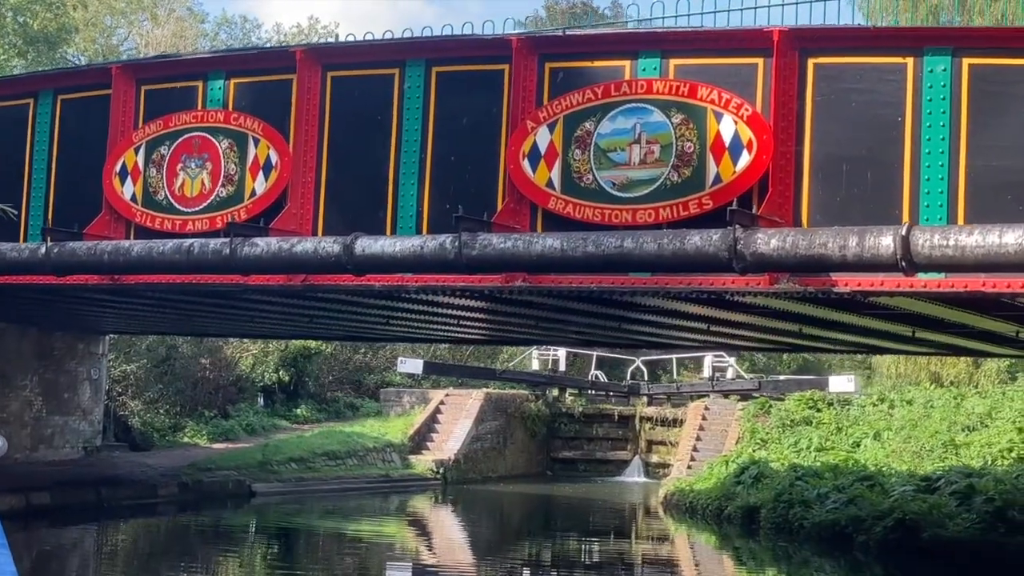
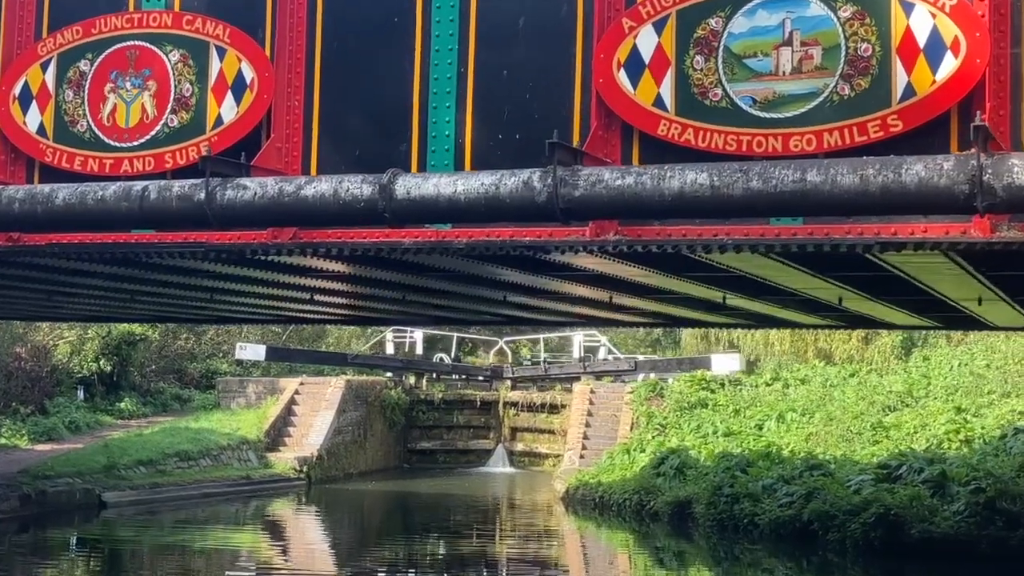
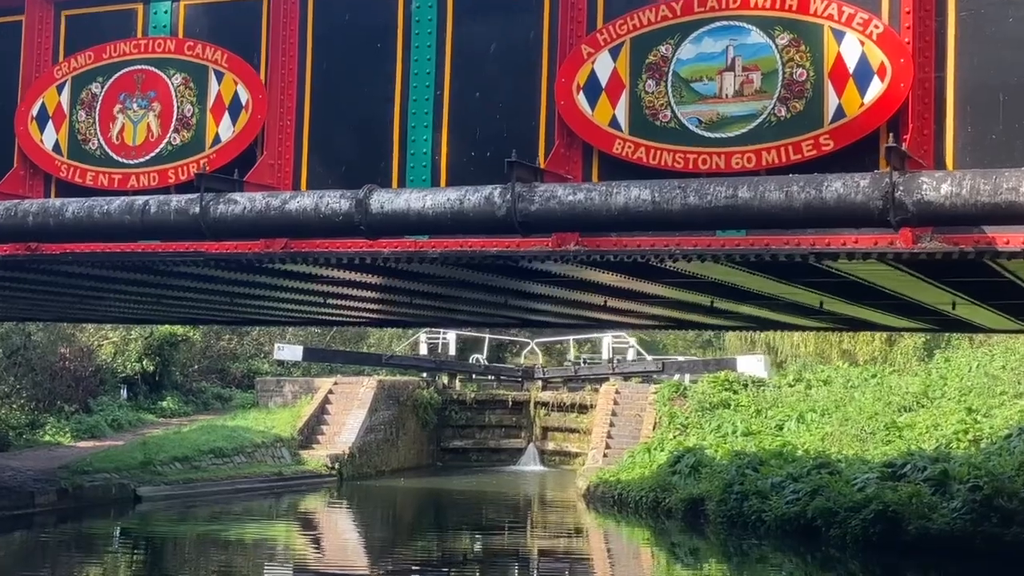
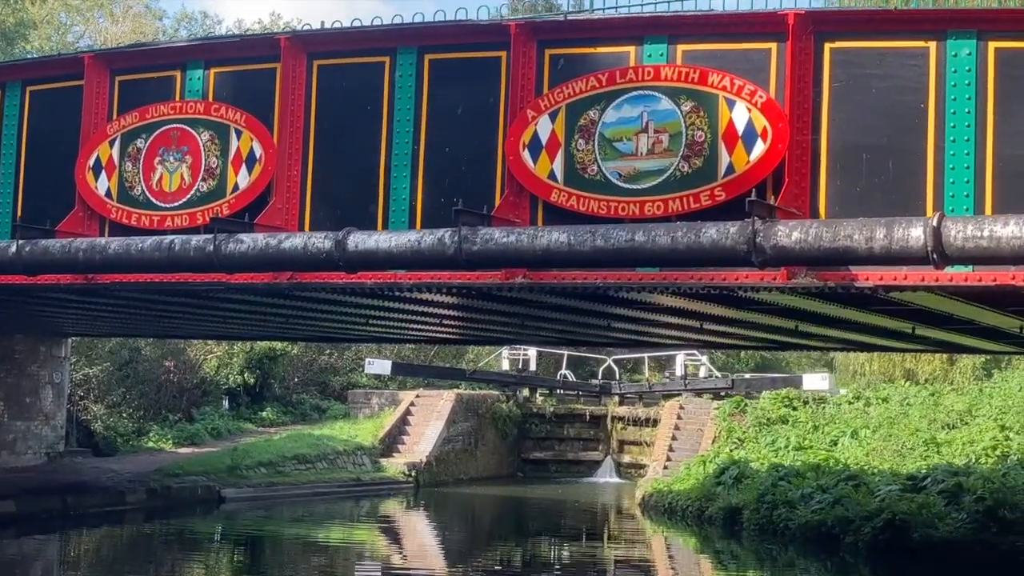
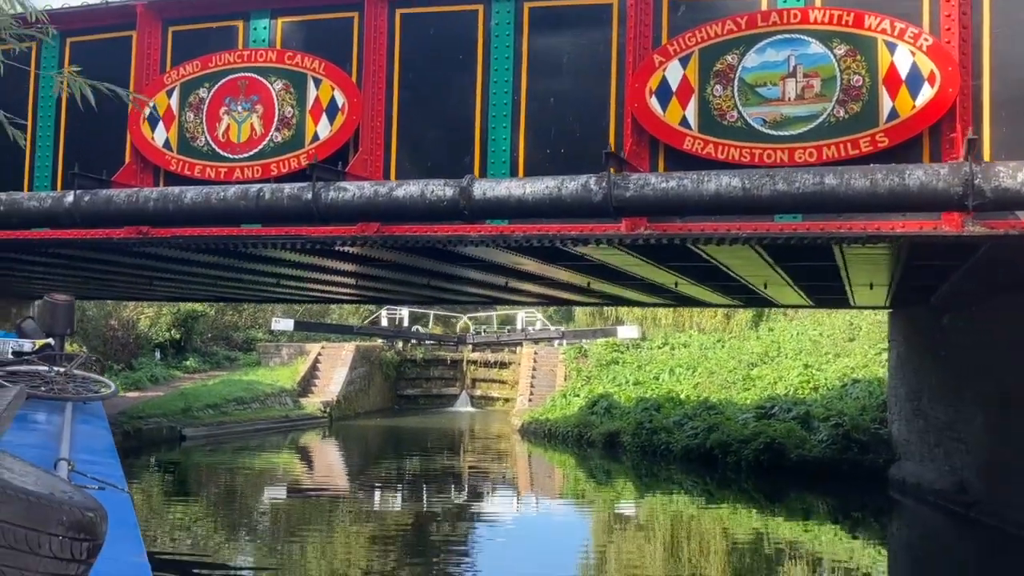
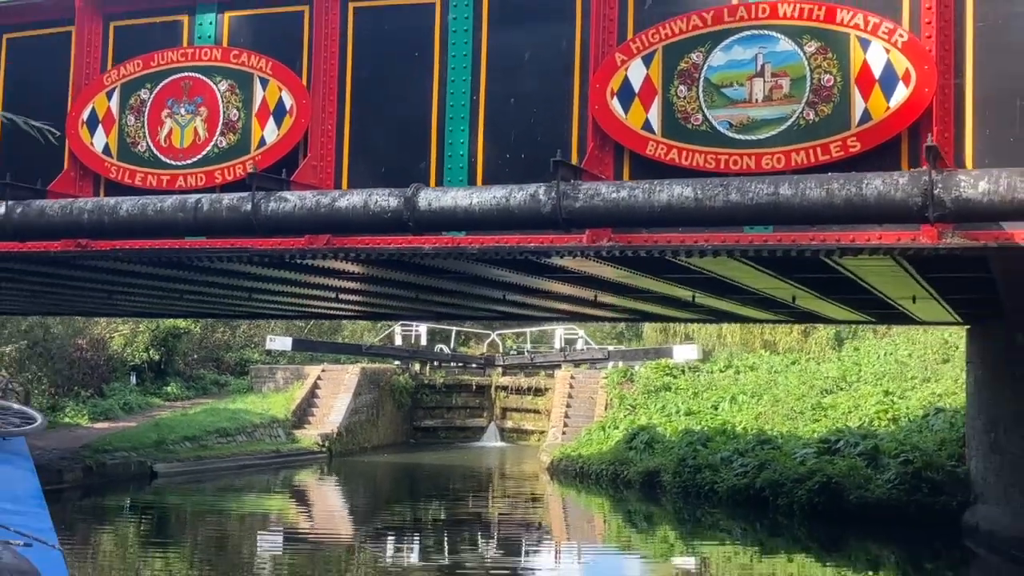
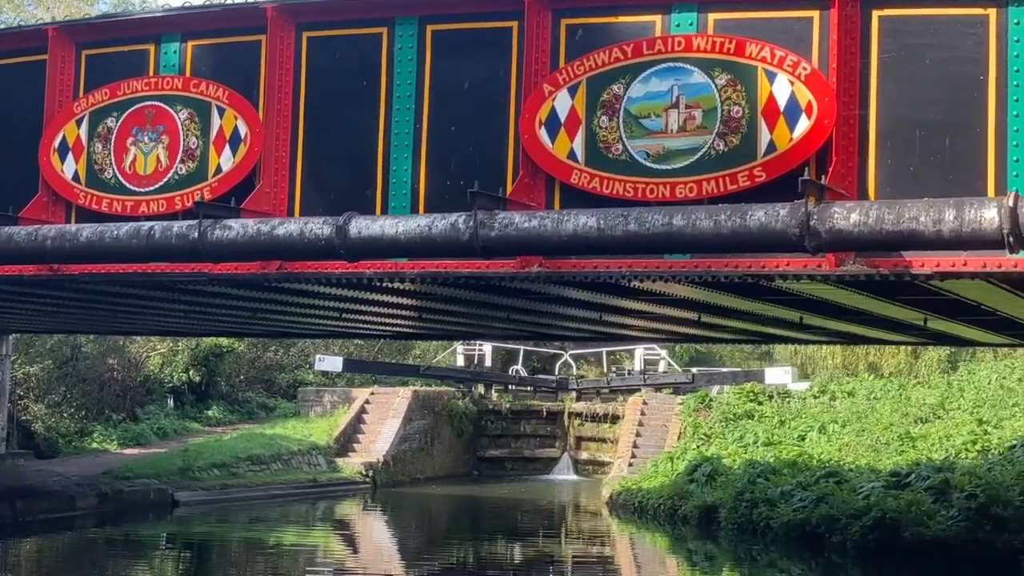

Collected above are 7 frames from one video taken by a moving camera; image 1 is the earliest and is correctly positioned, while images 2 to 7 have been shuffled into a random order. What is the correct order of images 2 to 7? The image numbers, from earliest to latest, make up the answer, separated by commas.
4, 7, 3, 2, 6, 5
